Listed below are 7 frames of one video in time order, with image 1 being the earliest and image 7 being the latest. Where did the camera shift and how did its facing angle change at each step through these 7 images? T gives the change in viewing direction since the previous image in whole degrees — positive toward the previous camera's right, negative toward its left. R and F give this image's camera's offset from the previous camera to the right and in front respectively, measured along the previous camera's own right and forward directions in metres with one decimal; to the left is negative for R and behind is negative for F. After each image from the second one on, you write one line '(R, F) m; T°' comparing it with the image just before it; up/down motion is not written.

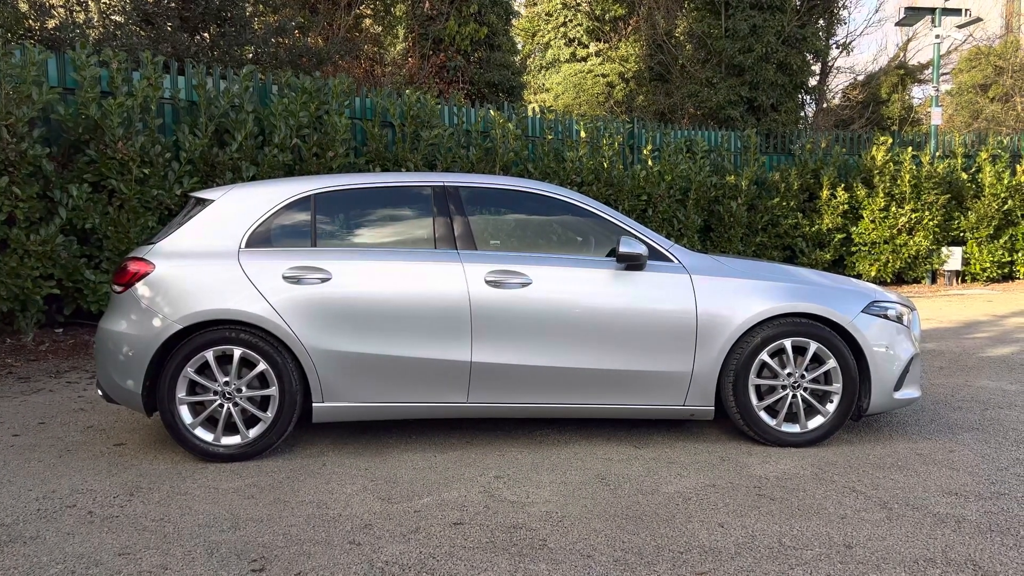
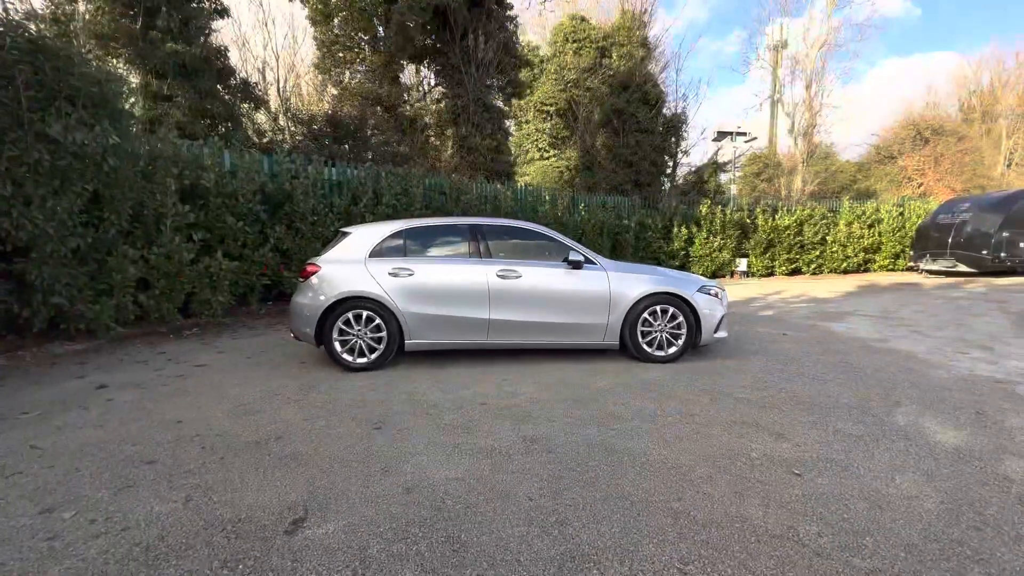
(-0.3, -3.1) m; +2°
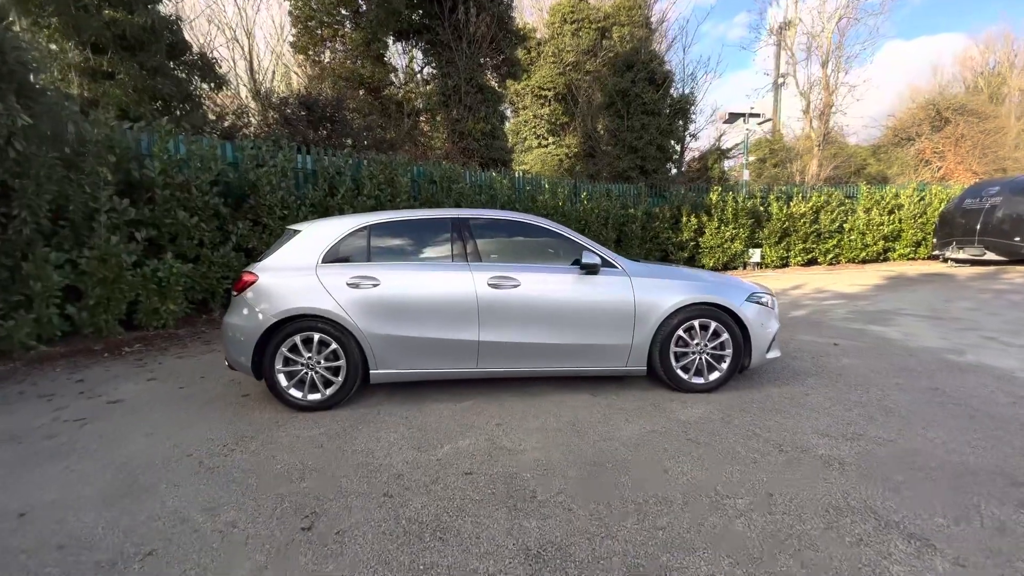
(0.0, +1.5) m; 0°
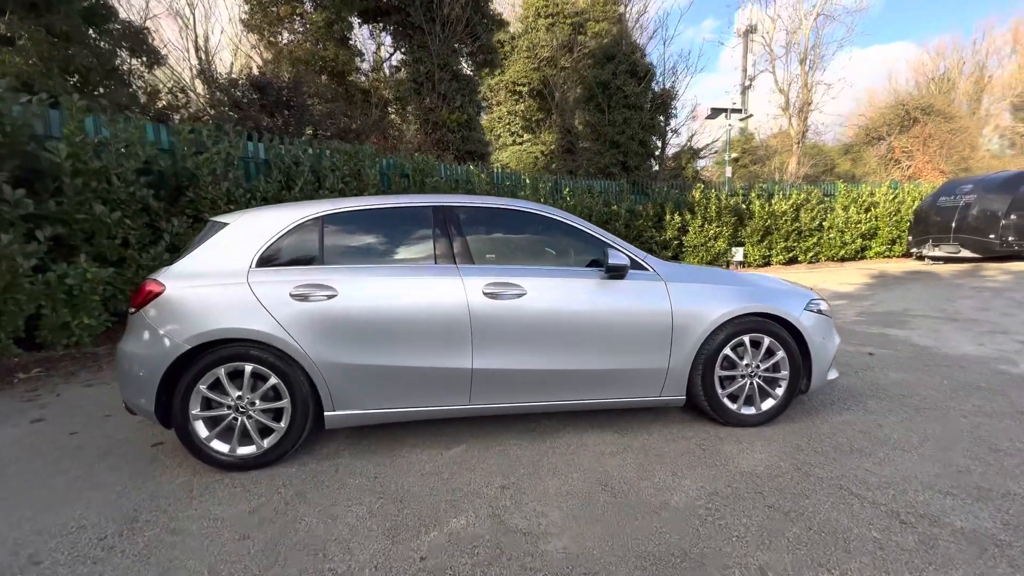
(-0.3, +1.2) m; +3°
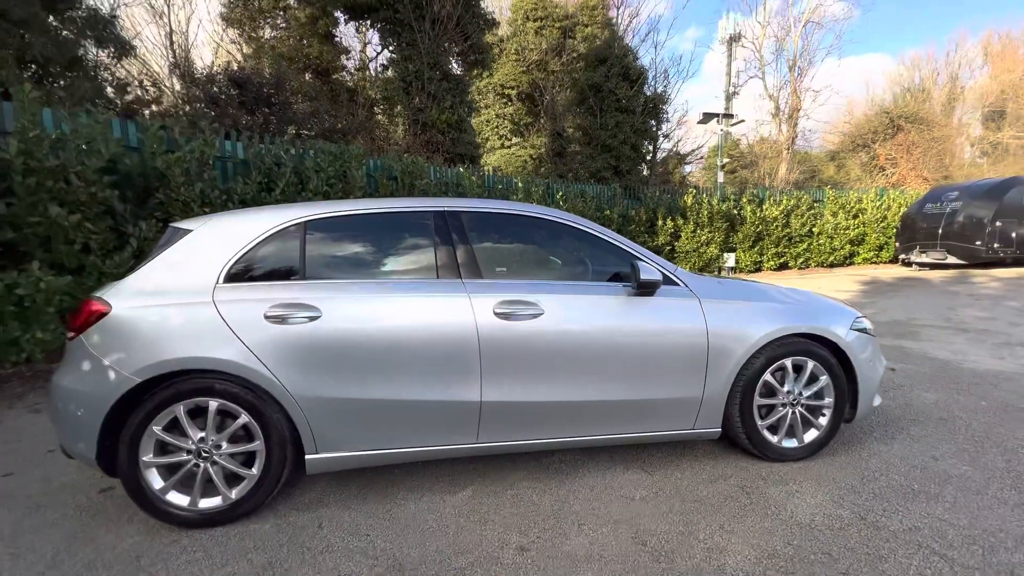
(-0.2, +0.5) m; +2°
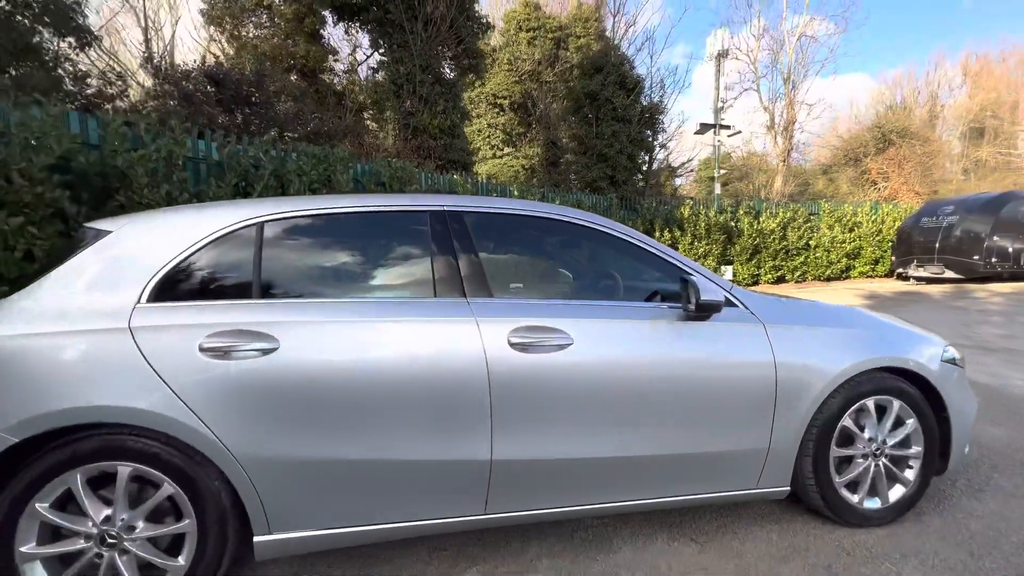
(-0.2, +0.8) m; +1°
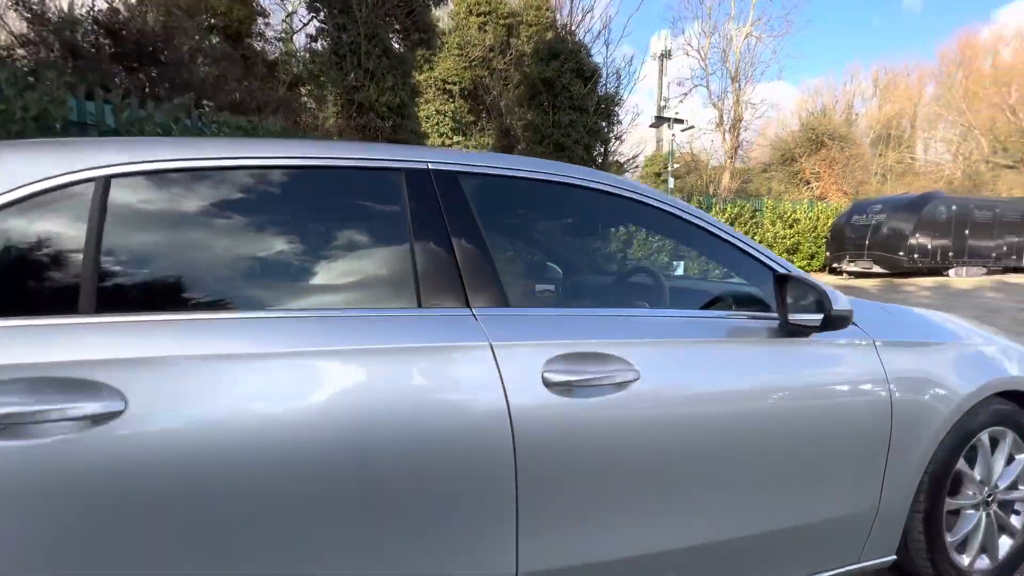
(-0.3, +1.0) m; +7°
